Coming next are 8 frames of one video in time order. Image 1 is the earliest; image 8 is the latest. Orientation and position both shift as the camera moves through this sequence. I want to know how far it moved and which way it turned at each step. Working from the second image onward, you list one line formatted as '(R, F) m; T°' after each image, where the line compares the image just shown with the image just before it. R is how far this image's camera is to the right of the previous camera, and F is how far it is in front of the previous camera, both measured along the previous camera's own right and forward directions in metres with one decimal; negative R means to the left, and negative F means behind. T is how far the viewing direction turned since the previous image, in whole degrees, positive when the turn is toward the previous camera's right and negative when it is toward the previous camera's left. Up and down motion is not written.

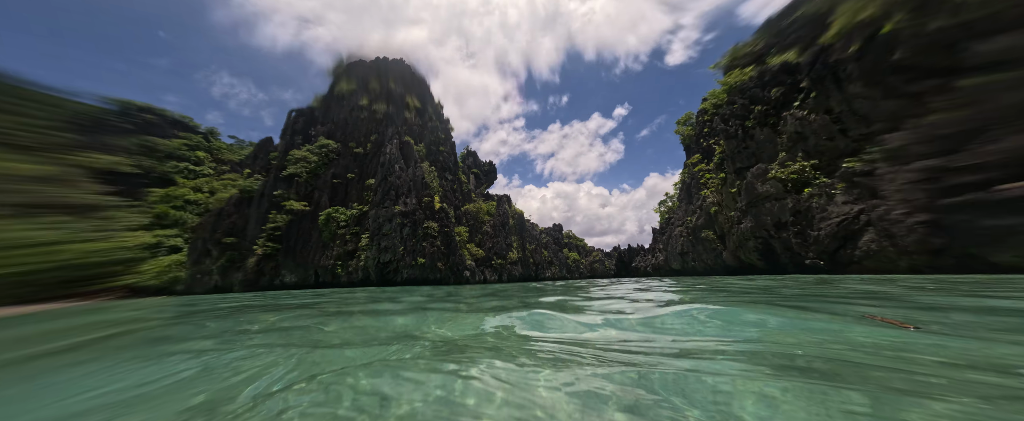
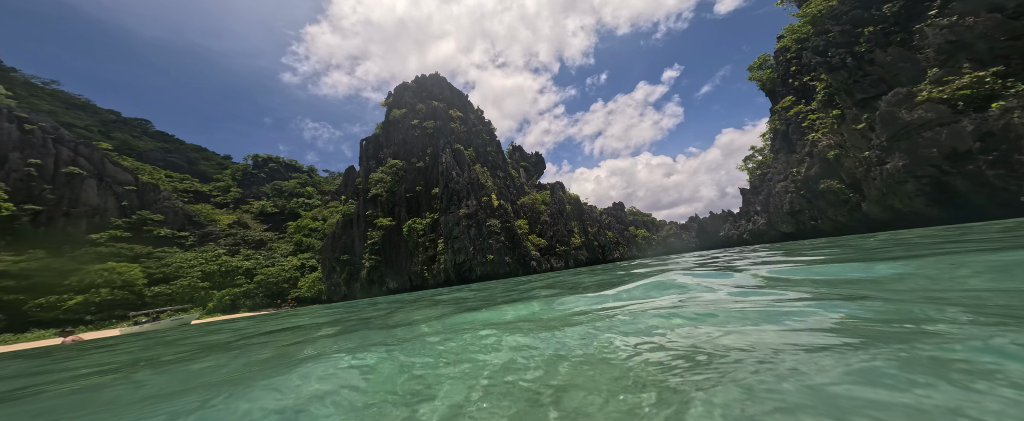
(-0.5, -0.3) m; -11°
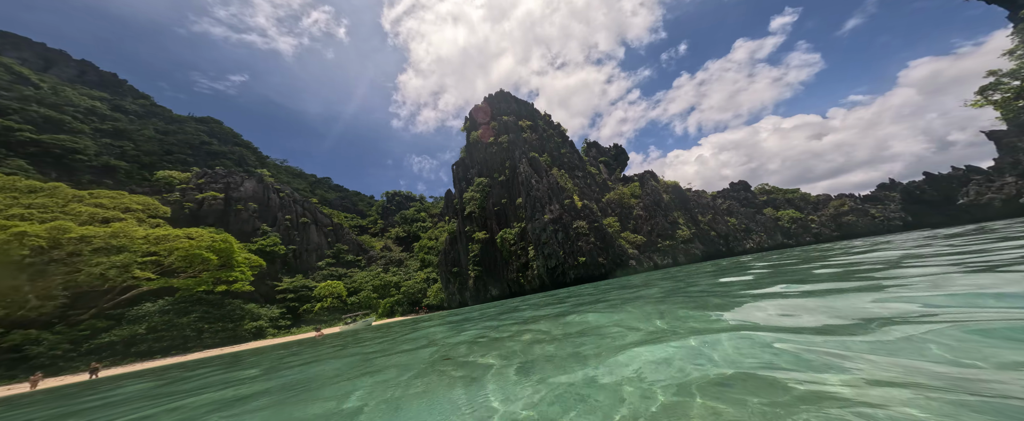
(-0.6, -0.4) m; -16°
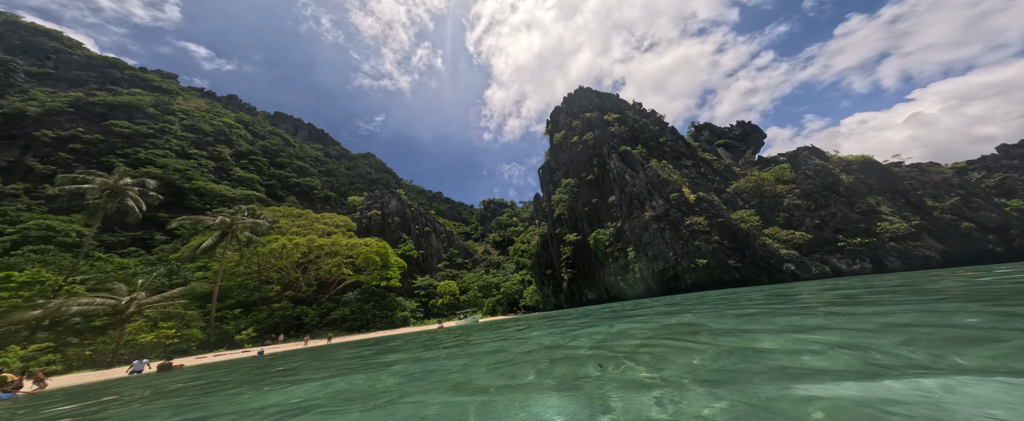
(-1.7, -0.3) m; -18°
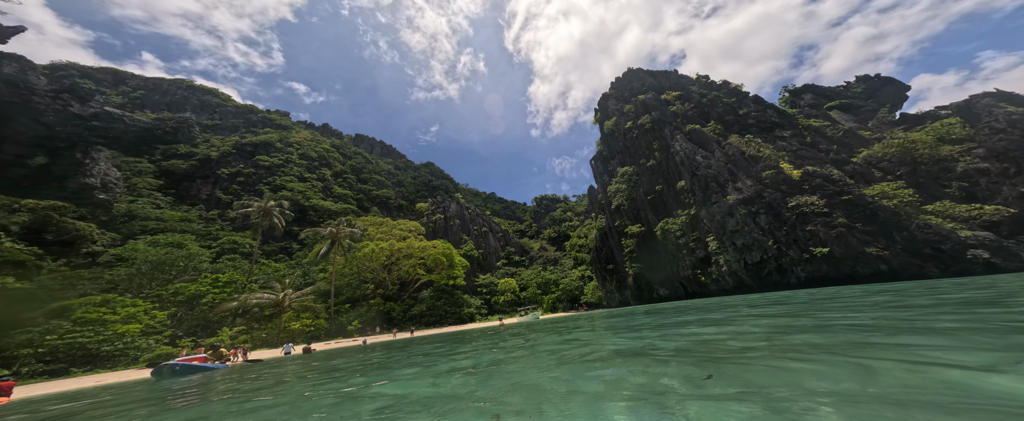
(-1.4, +0.1) m; -11°
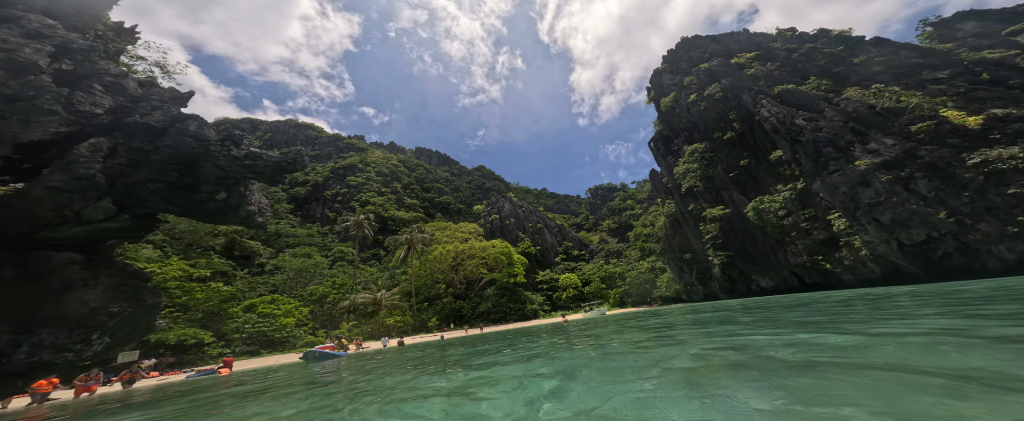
(-0.9, +0.1) m; -11°
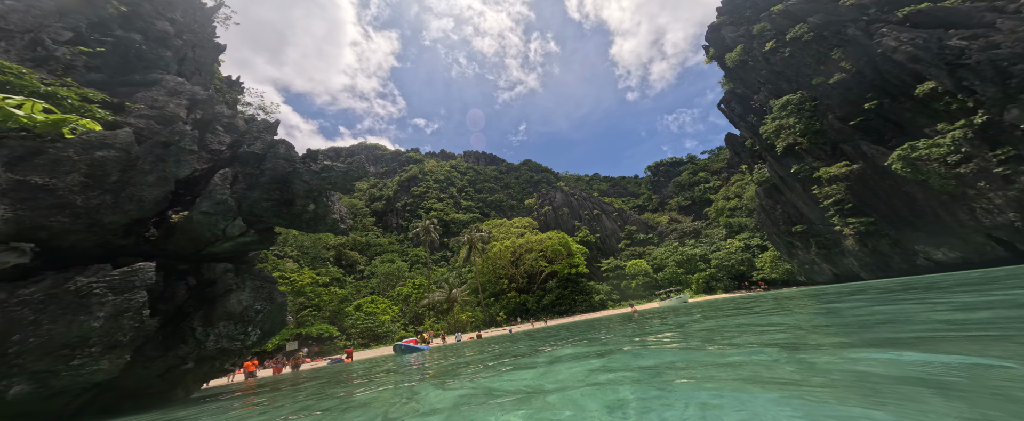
(-1.4, +0.9) m; -11°
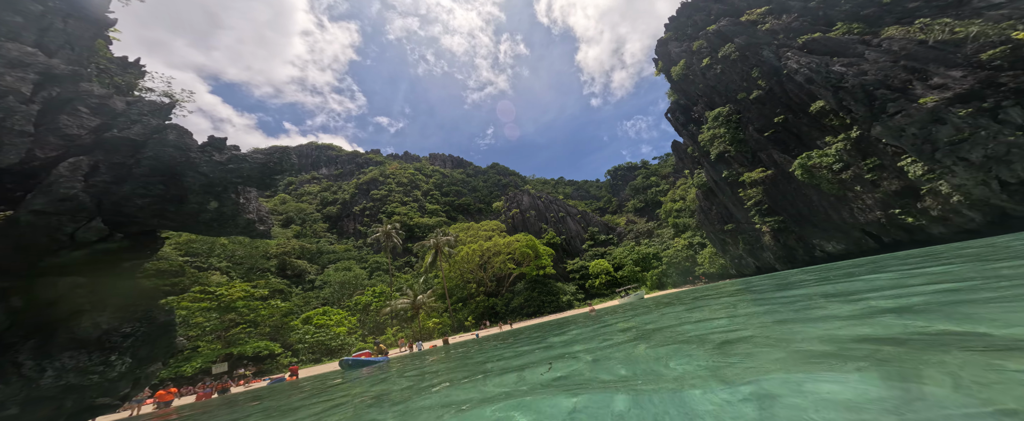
(+1.1, -0.1) m; +6°
